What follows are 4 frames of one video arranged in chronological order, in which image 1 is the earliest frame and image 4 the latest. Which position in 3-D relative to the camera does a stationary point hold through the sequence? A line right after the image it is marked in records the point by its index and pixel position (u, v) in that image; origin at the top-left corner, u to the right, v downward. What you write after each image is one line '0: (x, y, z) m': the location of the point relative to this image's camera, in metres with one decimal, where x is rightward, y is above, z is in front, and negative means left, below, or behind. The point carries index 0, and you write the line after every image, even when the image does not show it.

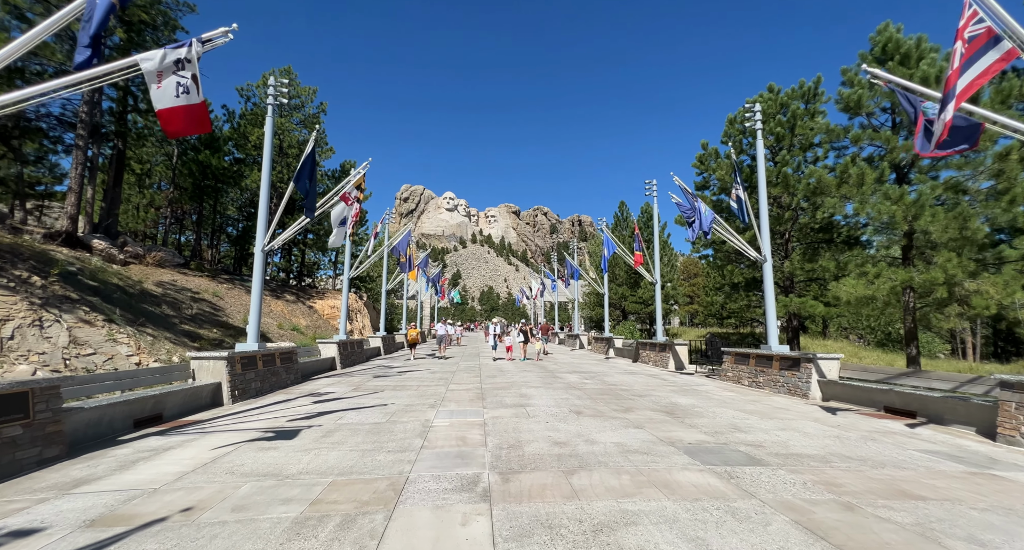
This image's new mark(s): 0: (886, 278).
0: (+9.9, -0.1, +11.5) m
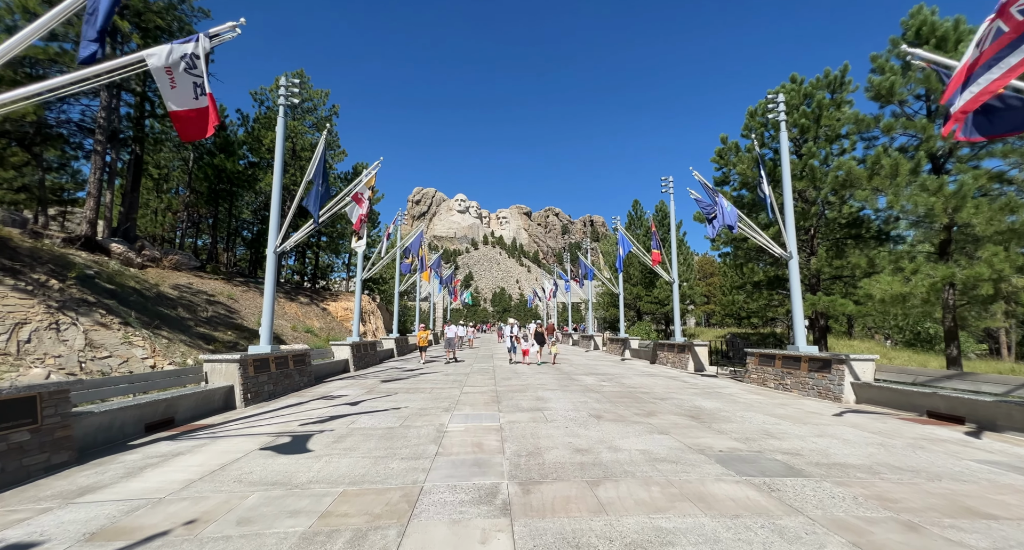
0: (+10.2, 0.0, +10.9) m
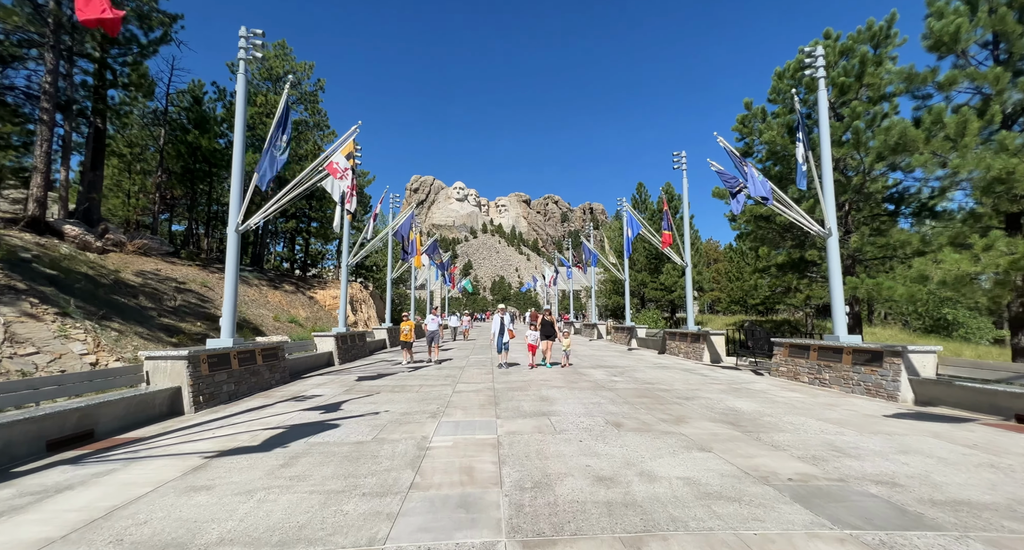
0: (+10.2, +0.5, +9.2) m
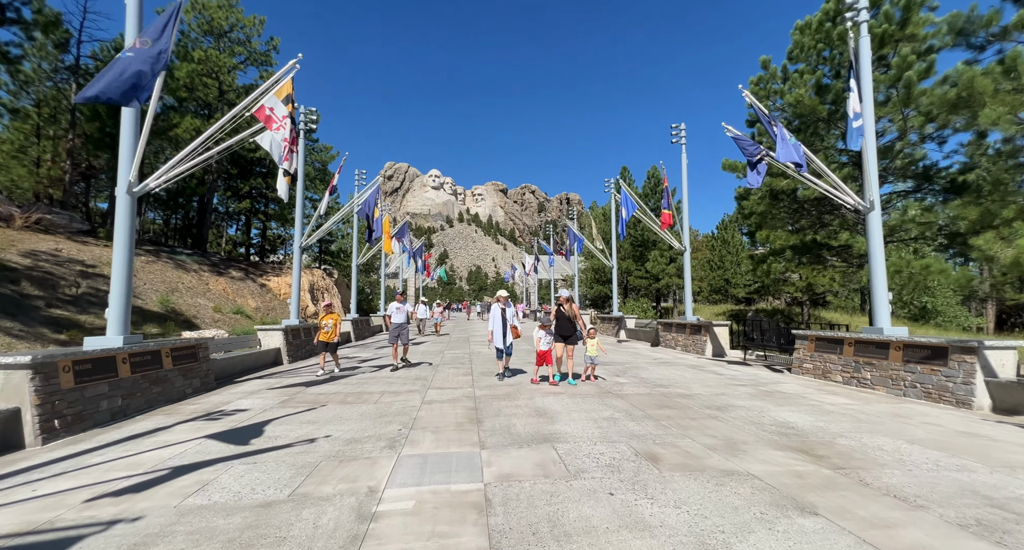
0: (+10.0, +0.9, +7.4) m
